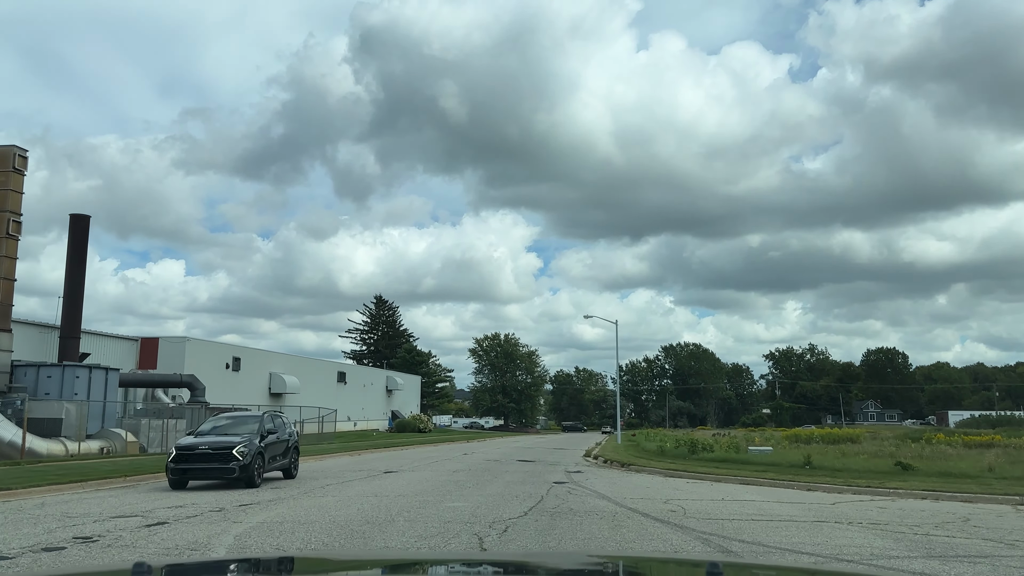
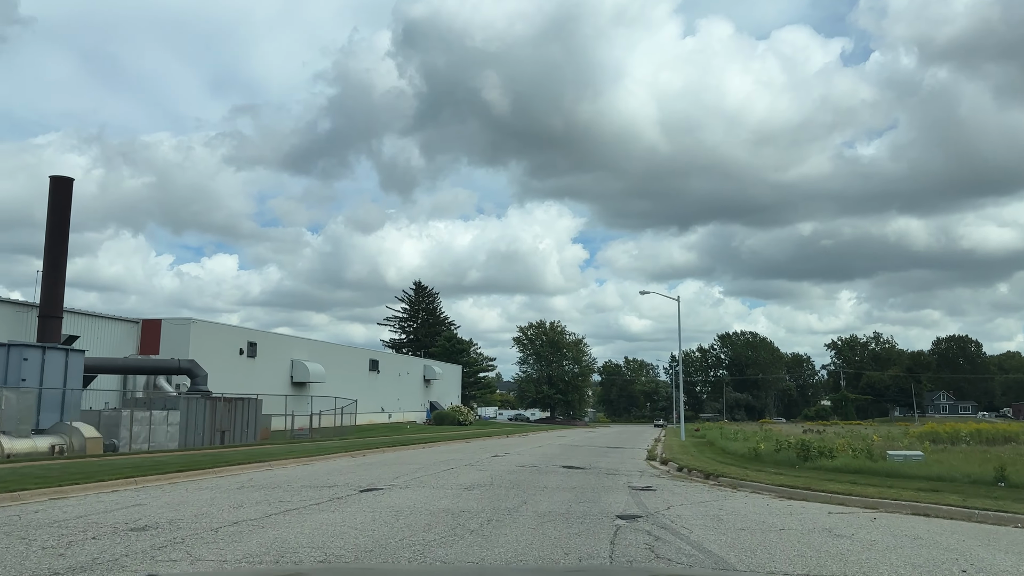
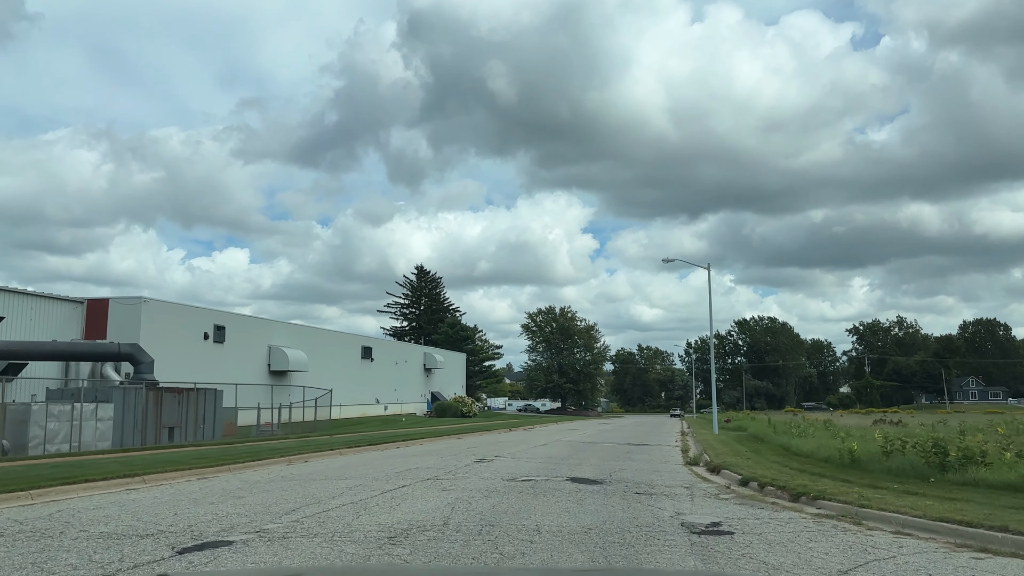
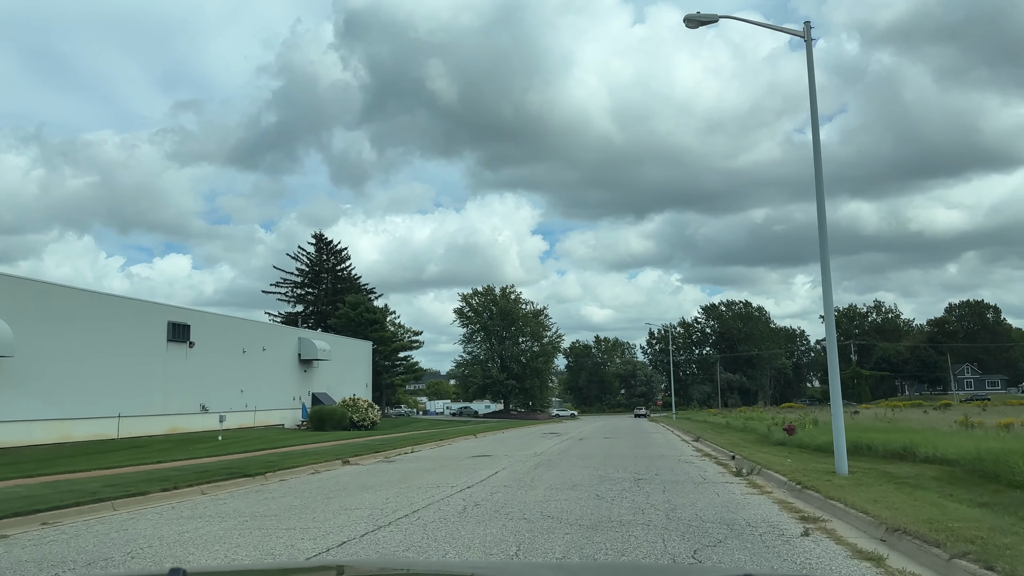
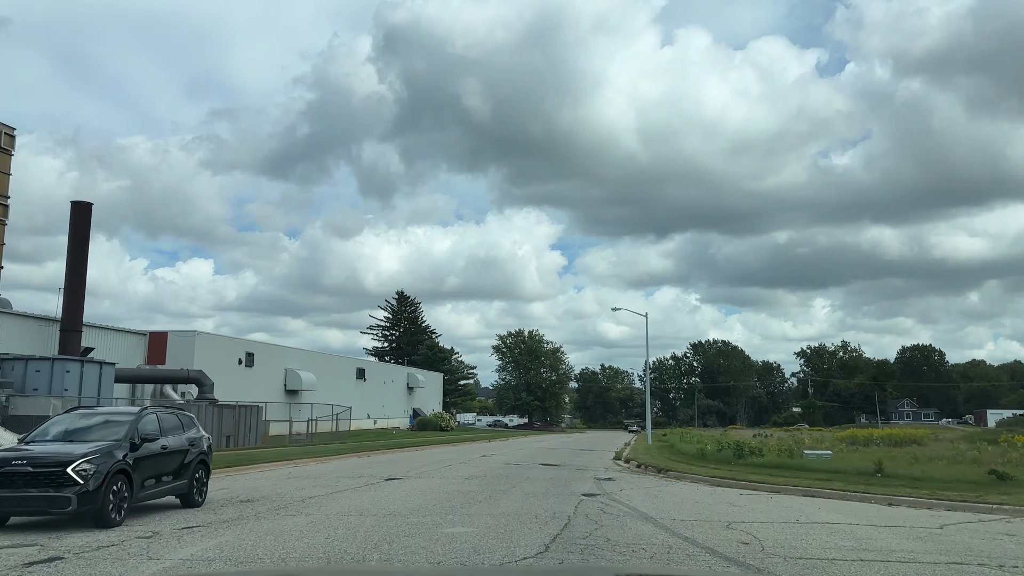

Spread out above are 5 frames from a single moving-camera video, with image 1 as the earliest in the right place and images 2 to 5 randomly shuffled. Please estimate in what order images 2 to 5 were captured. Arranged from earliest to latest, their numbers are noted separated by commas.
5, 2, 3, 4
